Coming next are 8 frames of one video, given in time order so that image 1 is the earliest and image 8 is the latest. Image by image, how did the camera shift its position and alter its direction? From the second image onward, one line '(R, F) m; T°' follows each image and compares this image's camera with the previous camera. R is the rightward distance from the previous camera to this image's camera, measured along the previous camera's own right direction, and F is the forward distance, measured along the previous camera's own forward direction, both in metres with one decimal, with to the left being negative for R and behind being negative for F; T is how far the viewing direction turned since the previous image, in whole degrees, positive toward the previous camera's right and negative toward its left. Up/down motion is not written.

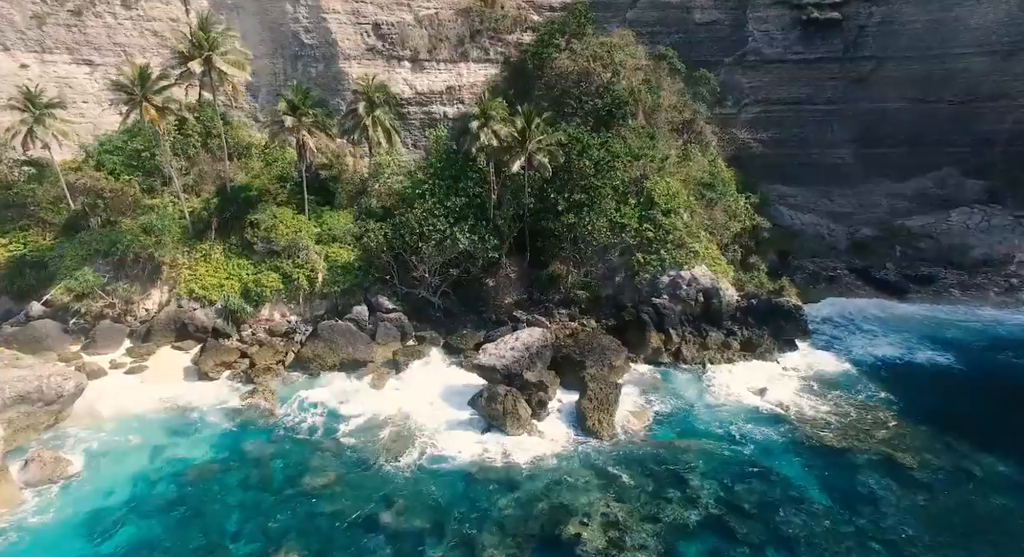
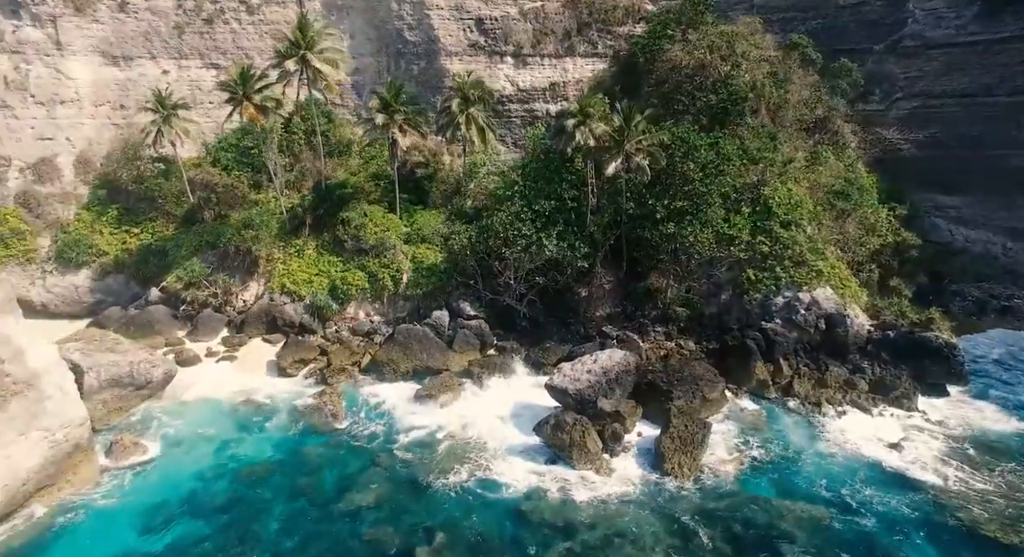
(+1.1, +1.8) m; -11°
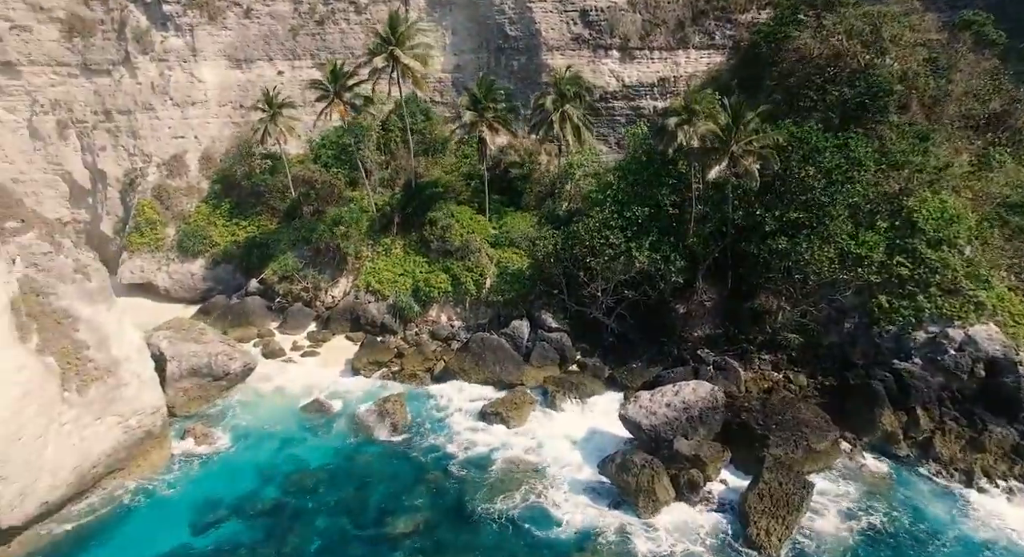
(+1.2, +1.7) m; -11°
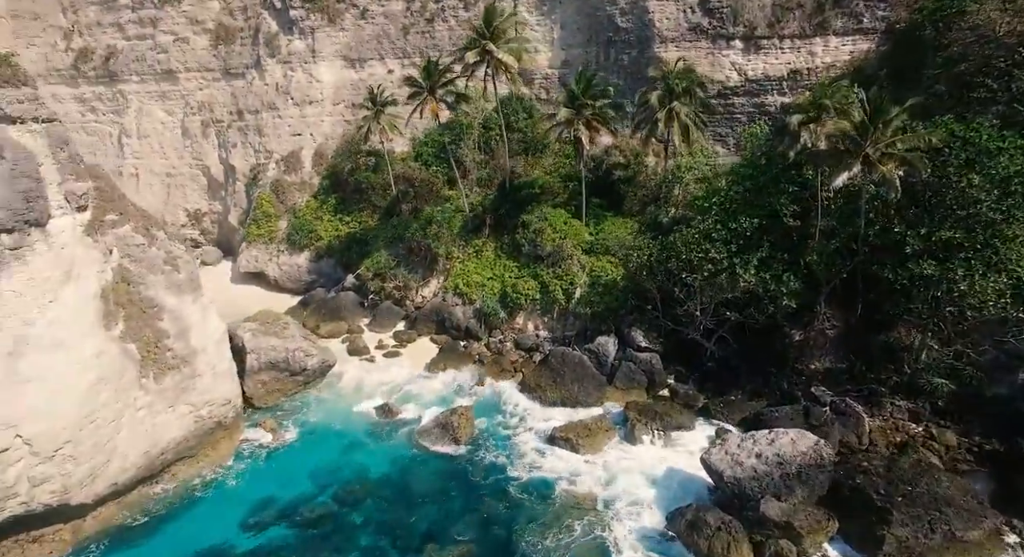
(+1.2, +1.6) m; -12°
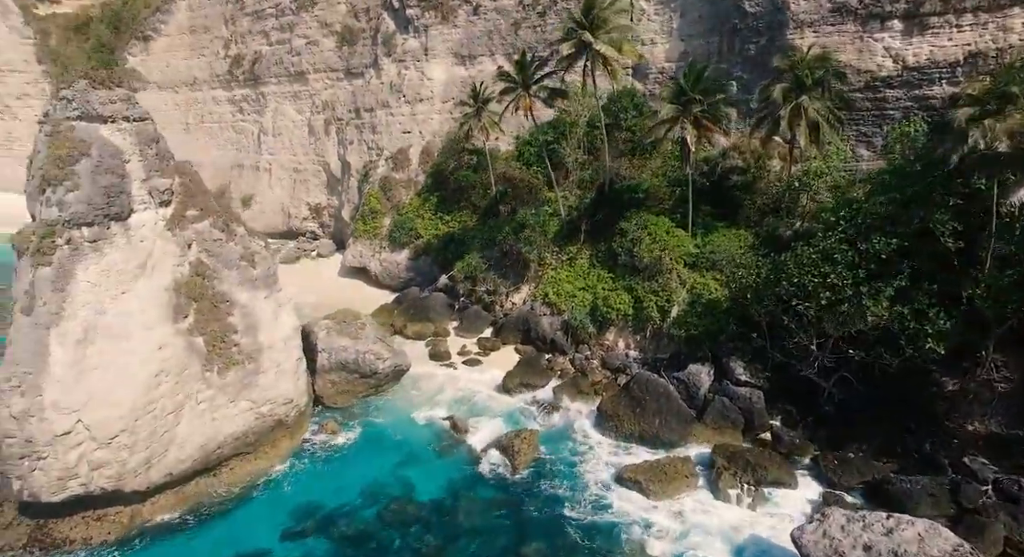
(+1.4, +1.8) m; -12°
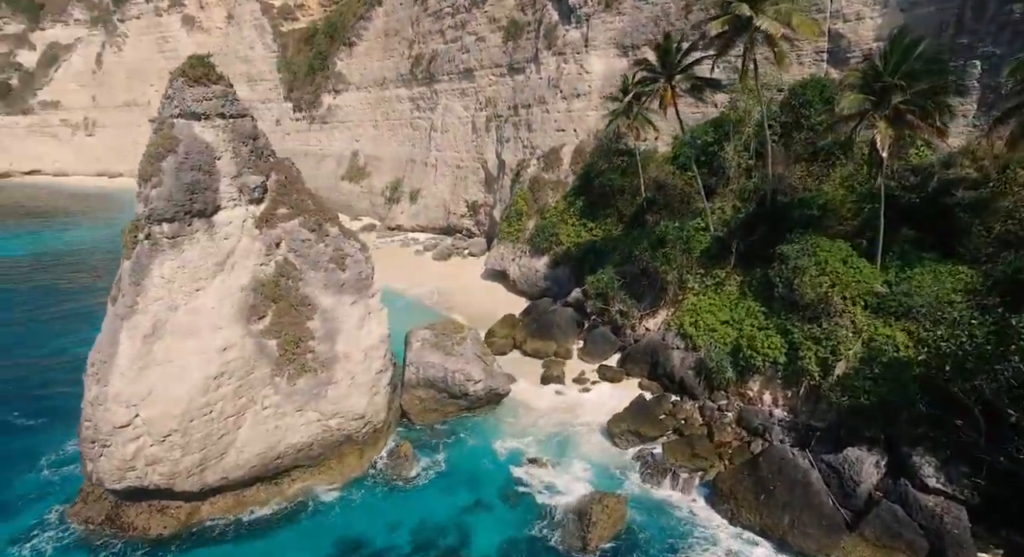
(+2.1, +3.0) m; -18°
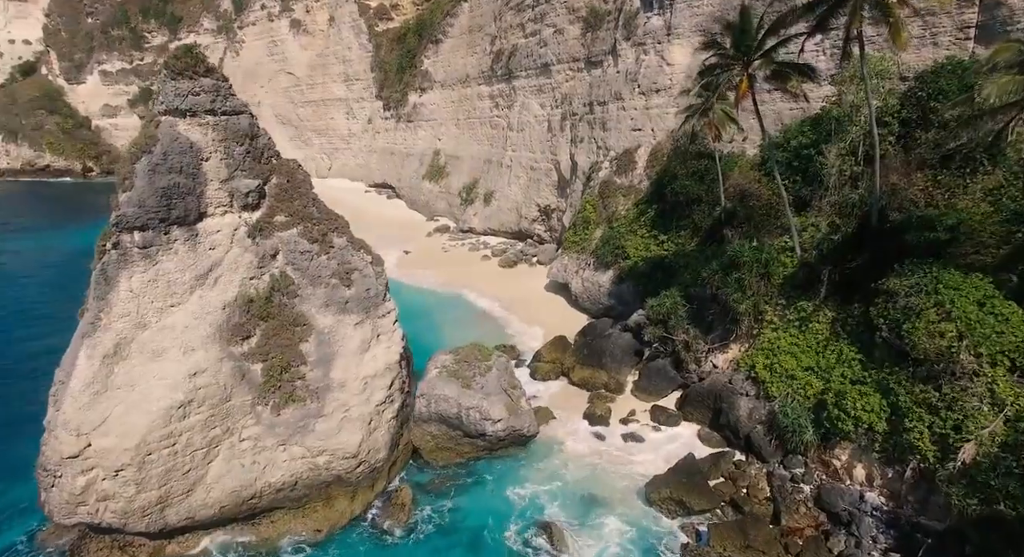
(+1.7, +2.7) m; -10°
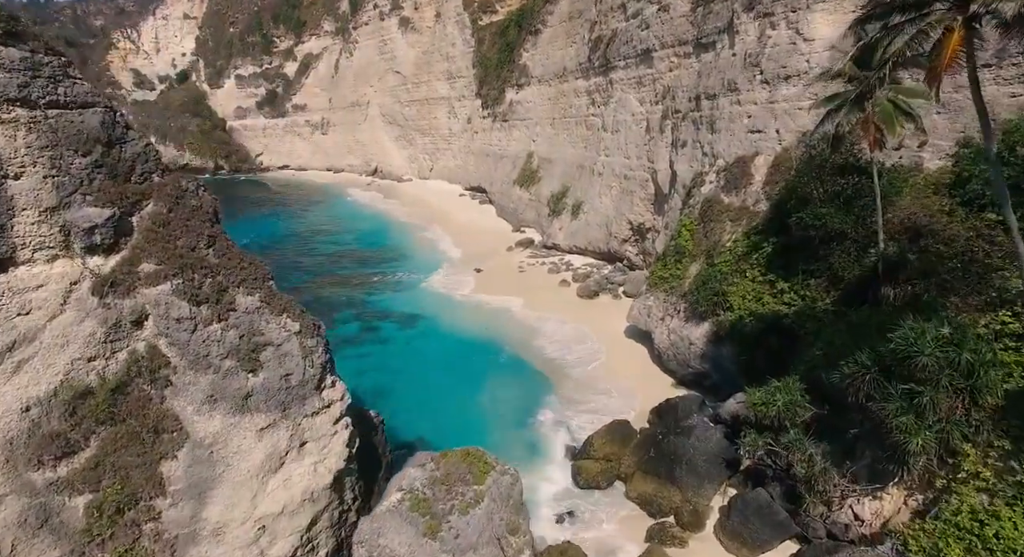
(+1.8, +6.0) m; -11°
